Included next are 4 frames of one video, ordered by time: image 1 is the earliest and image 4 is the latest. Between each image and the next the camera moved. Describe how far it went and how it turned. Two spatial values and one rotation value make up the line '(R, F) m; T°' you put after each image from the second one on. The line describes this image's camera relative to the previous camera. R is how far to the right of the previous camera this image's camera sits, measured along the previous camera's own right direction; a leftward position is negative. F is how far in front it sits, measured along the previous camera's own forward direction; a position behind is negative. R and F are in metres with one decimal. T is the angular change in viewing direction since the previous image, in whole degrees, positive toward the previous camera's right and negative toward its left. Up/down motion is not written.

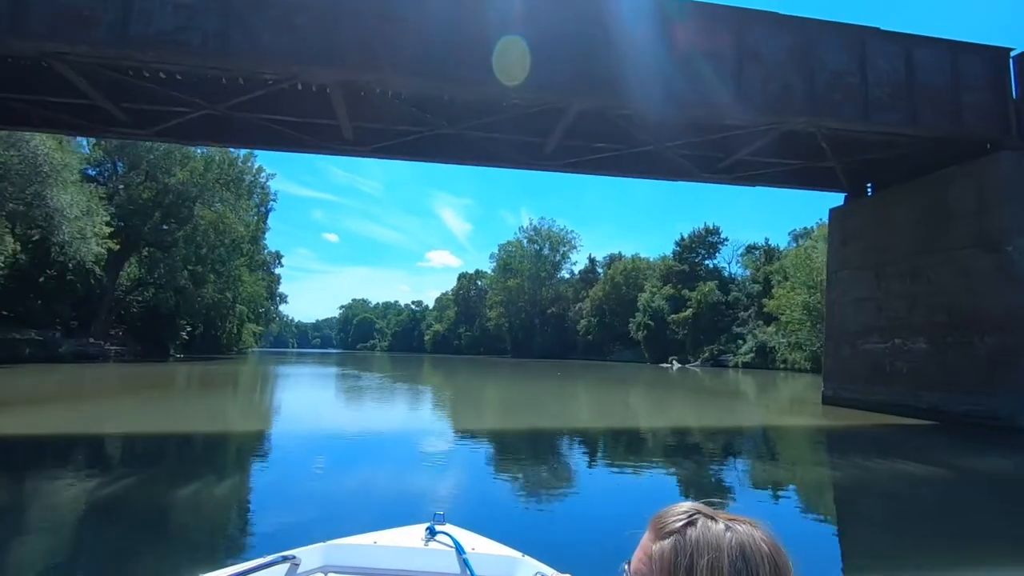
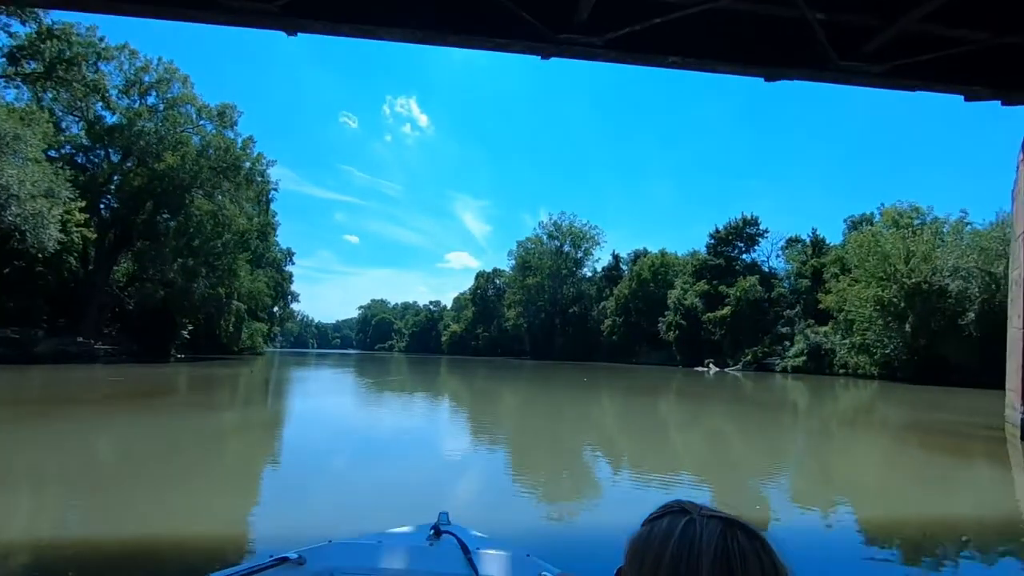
(0.0, +1.3) m; -2°
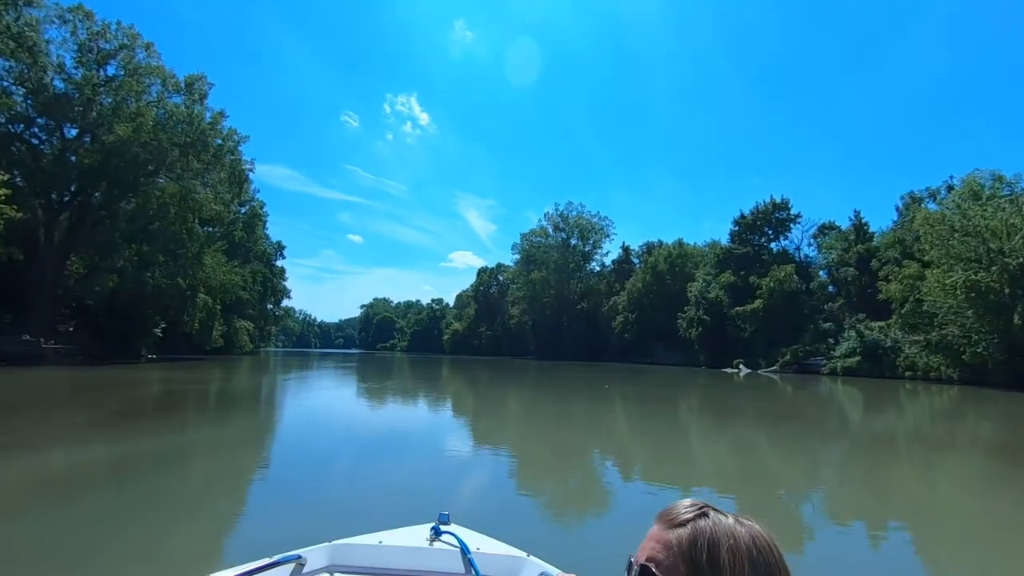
(0.0, +1.6) m; 0°
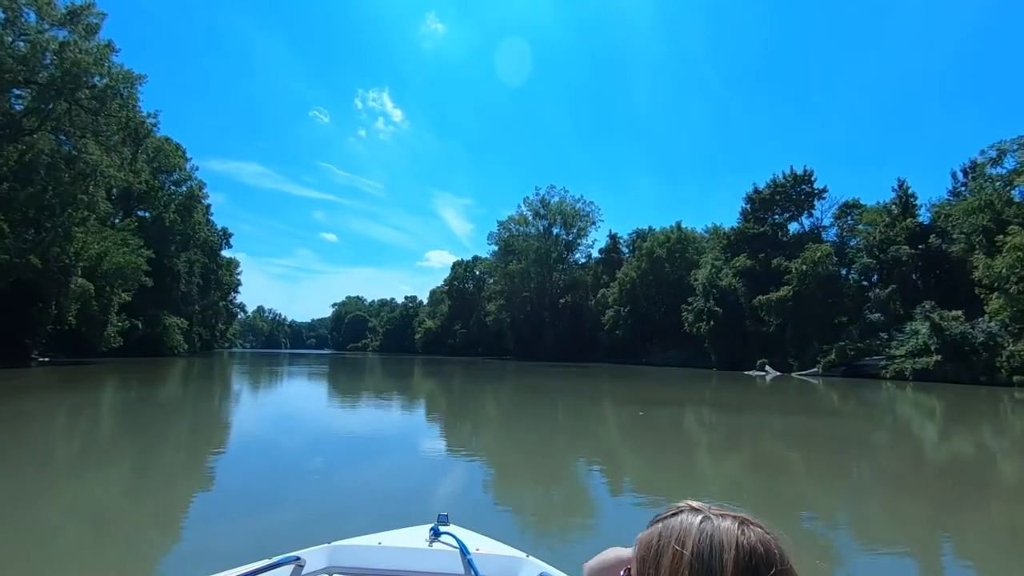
(+0.1, +2.4) m; +2°
